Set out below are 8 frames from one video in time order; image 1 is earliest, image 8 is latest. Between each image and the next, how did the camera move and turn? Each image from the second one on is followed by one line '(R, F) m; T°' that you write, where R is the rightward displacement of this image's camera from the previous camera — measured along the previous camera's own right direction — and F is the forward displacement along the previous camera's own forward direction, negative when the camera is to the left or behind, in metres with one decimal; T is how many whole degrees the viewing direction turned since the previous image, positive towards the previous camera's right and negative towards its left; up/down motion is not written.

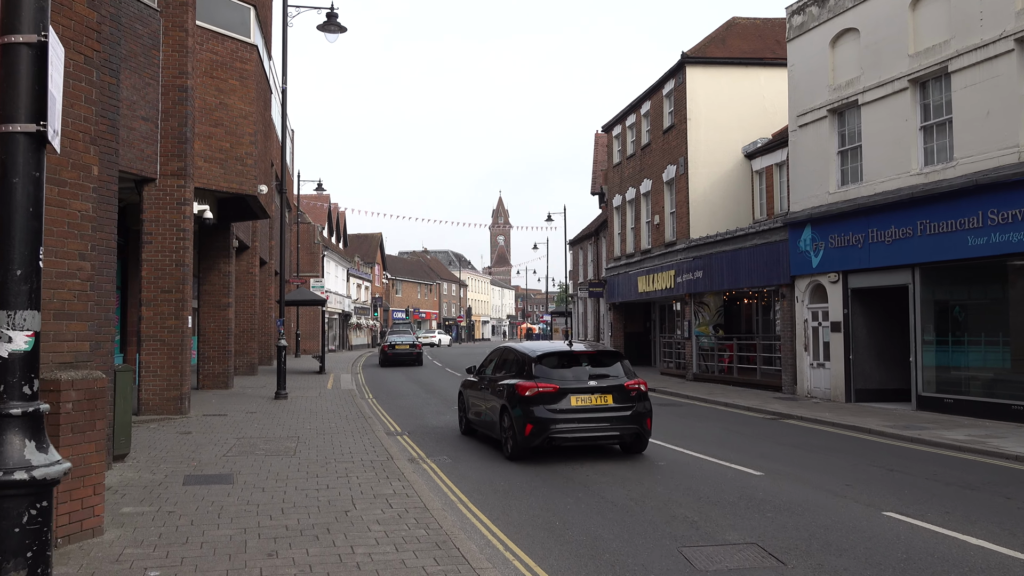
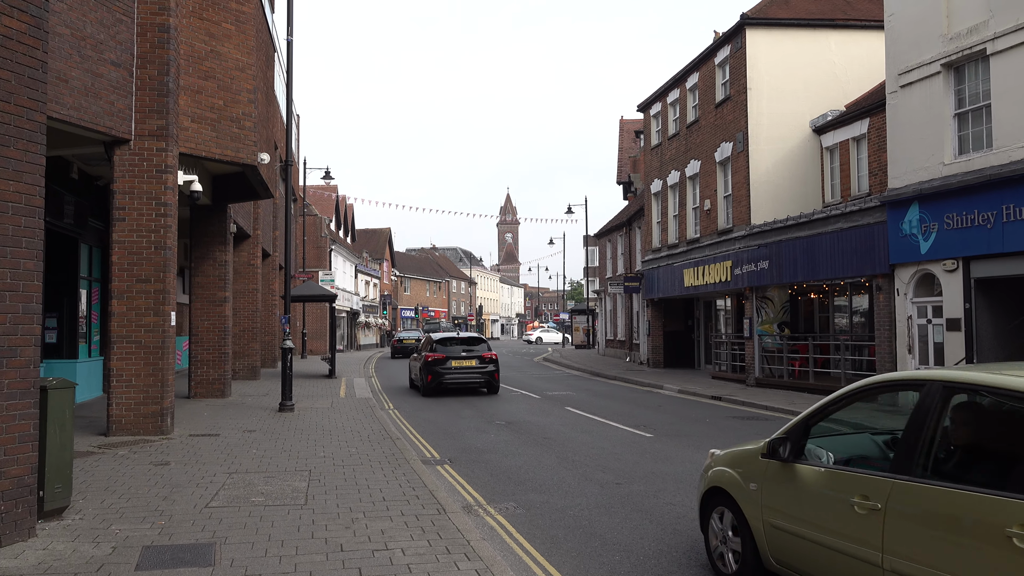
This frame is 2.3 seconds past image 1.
(-0.8, +2.8) m; 0°
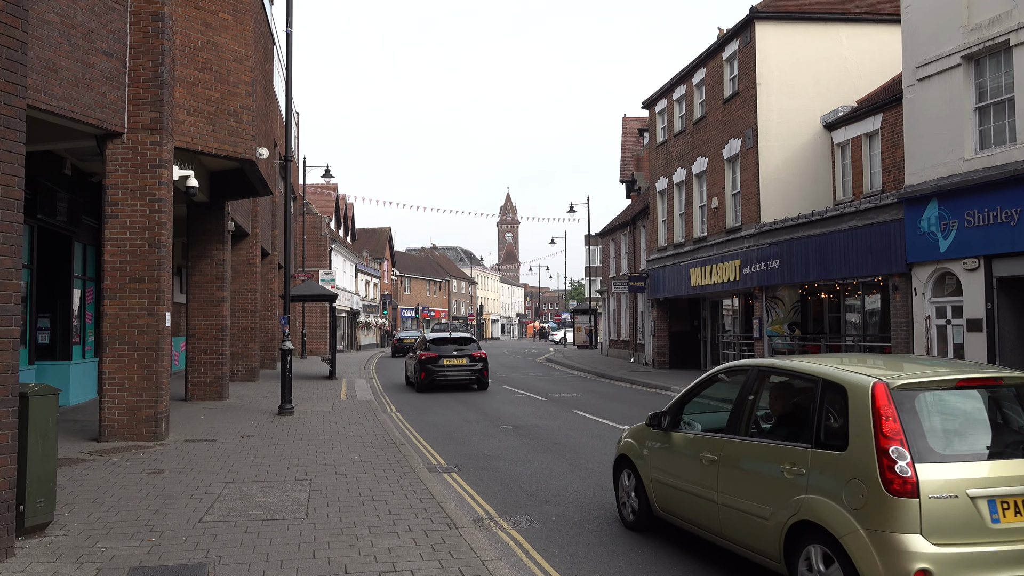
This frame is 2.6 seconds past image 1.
(-0.1, +0.4) m; 0°
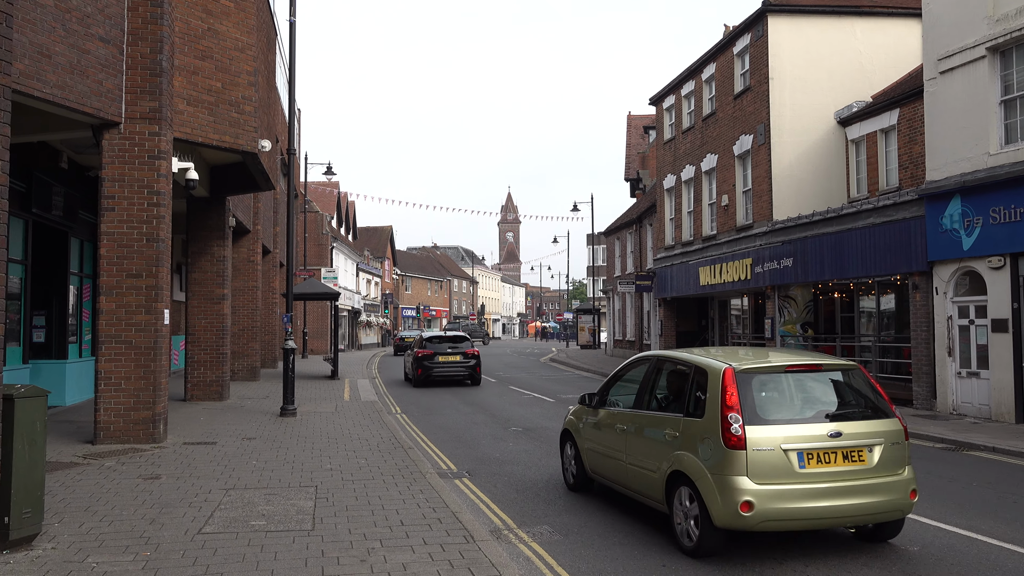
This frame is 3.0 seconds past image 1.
(-0.1, +0.4) m; 0°
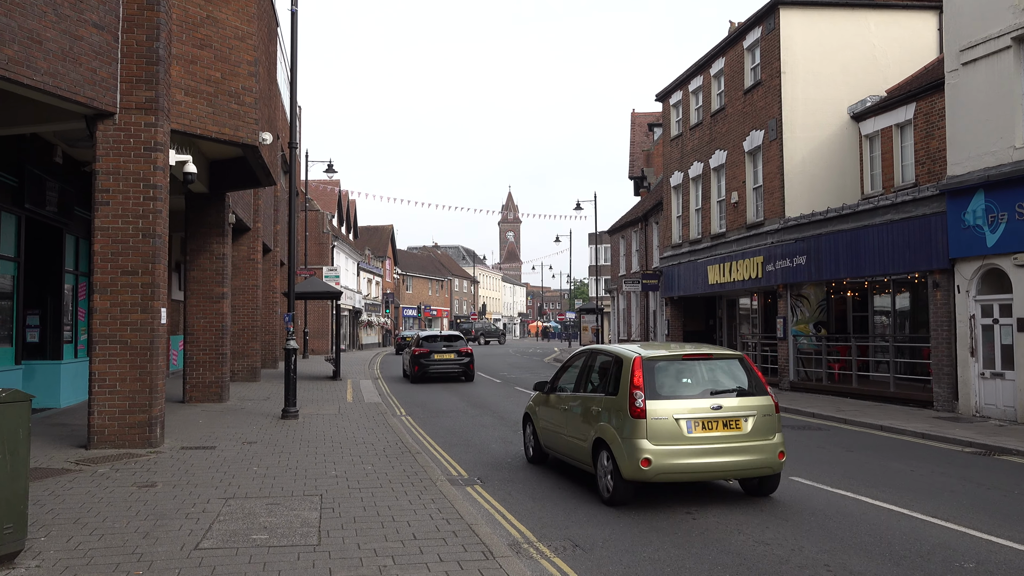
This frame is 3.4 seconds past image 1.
(-0.1, +0.4) m; 0°
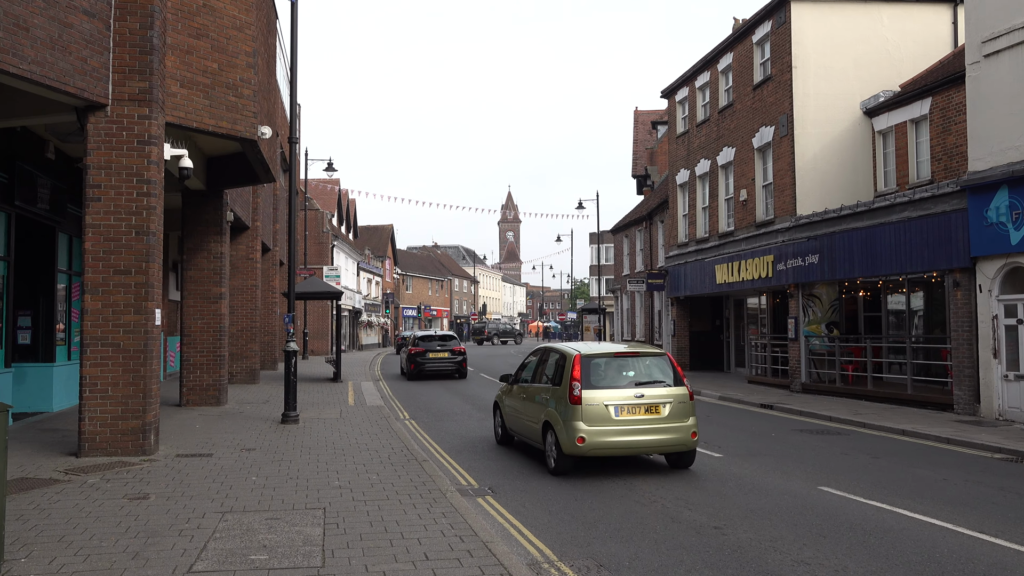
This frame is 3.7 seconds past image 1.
(-0.1, +0.4) m; 0°
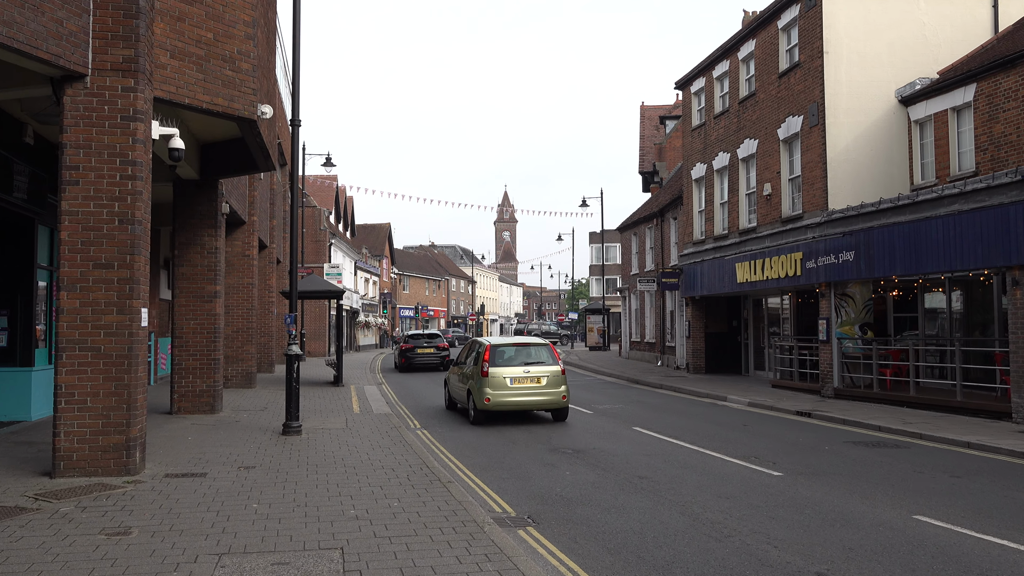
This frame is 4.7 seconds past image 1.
(-0.4, +1.1) m; 0°
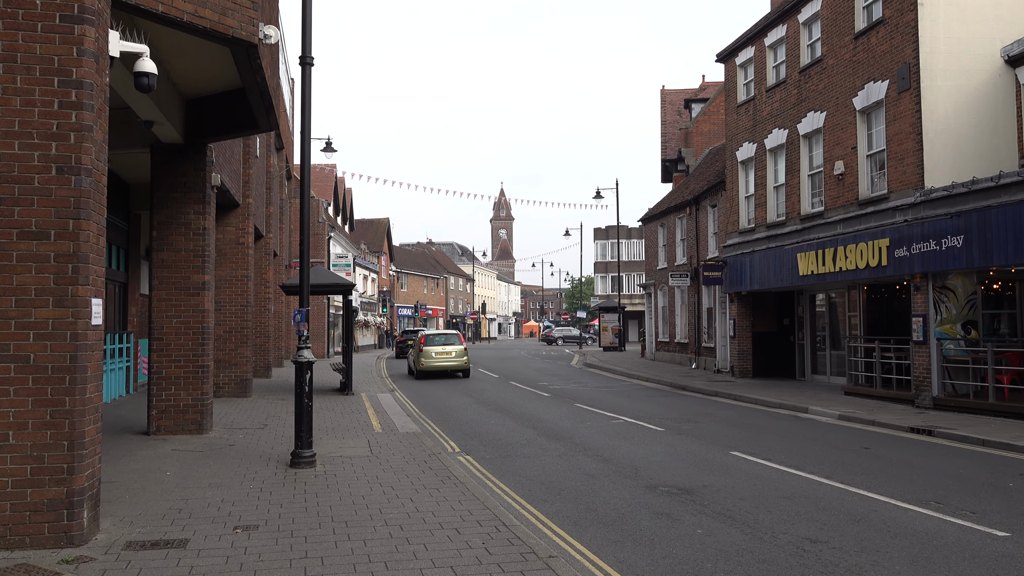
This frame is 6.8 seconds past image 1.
(-0.9, +2.6) m; +1°
